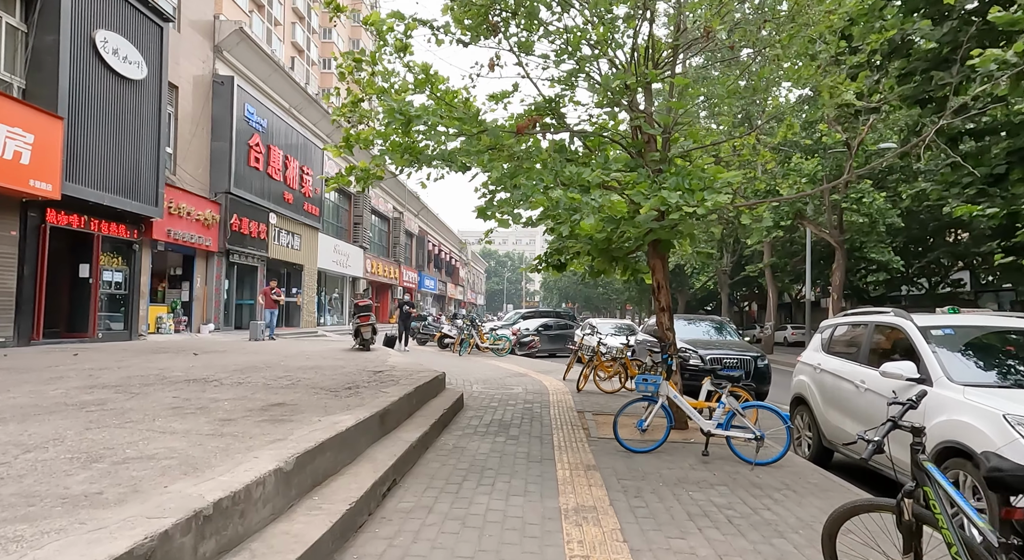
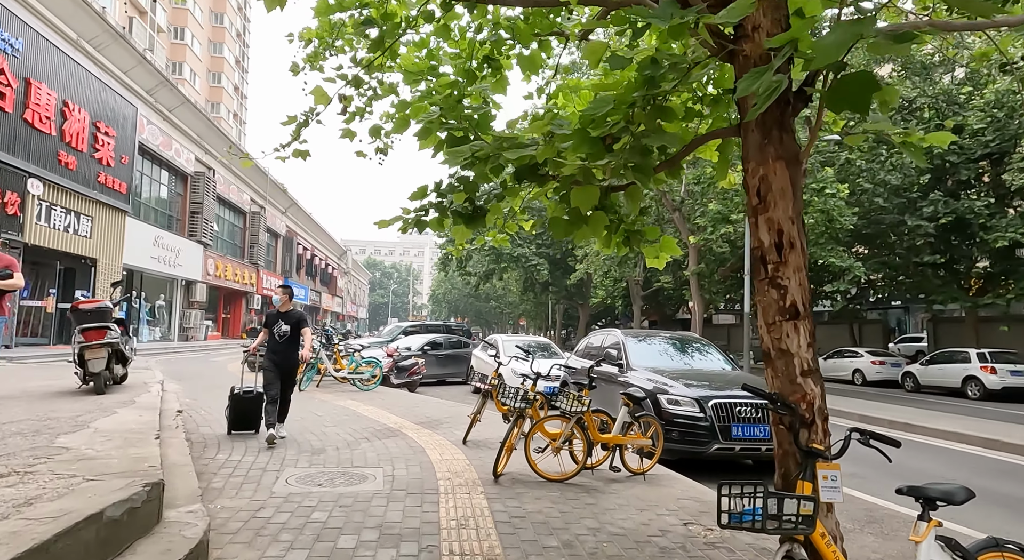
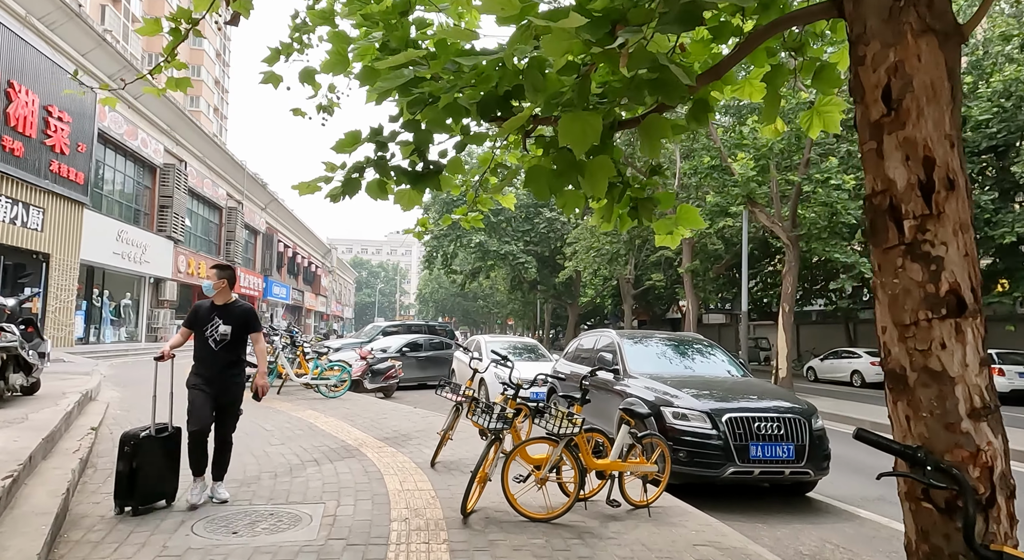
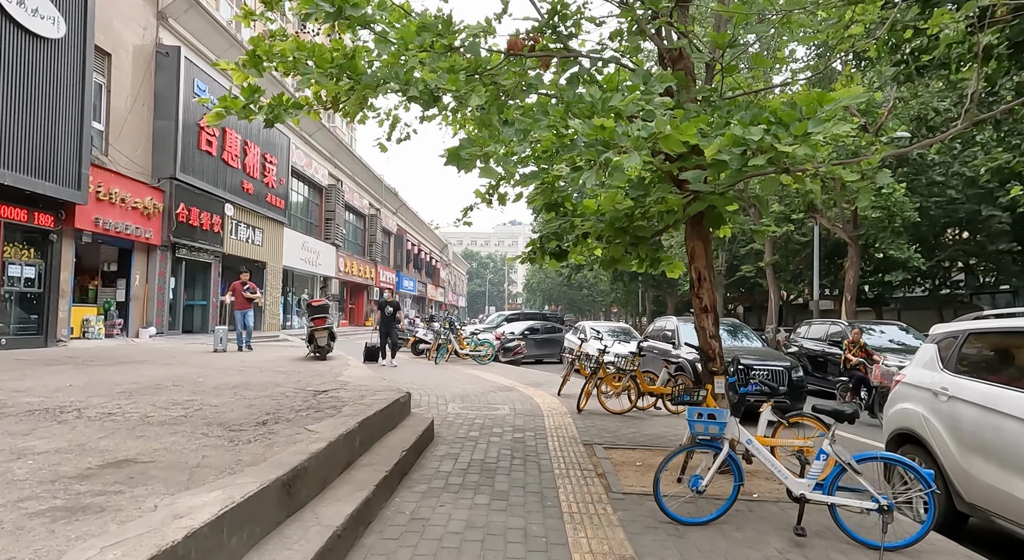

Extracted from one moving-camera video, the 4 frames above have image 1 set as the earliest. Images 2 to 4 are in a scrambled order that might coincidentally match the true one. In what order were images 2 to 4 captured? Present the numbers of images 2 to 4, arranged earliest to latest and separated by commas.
4, 2, 3
